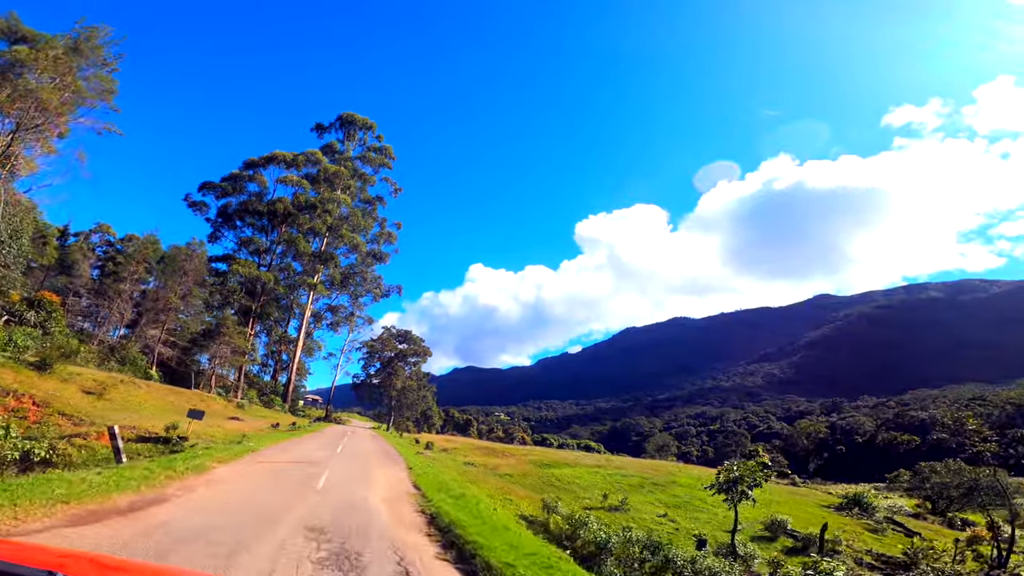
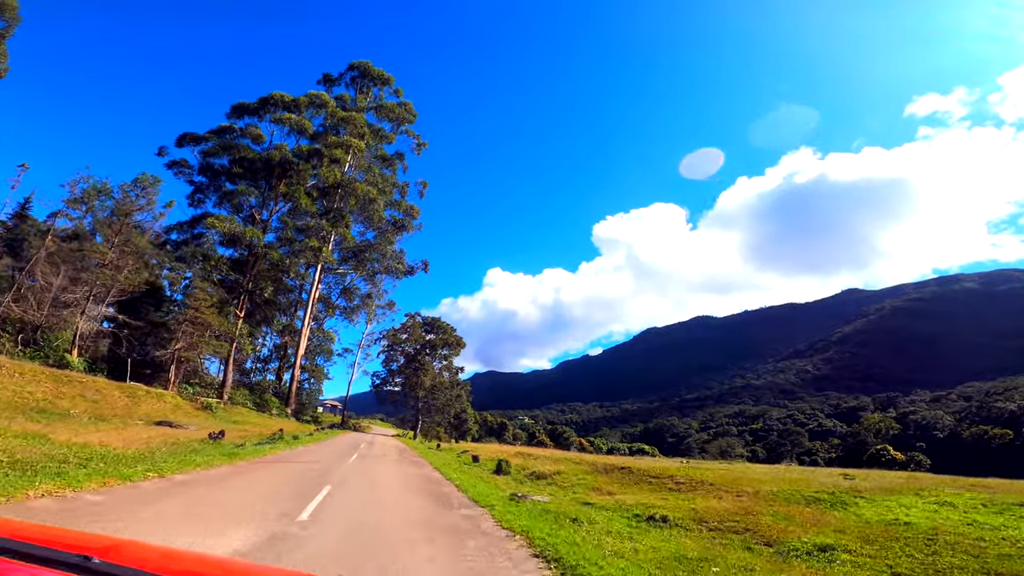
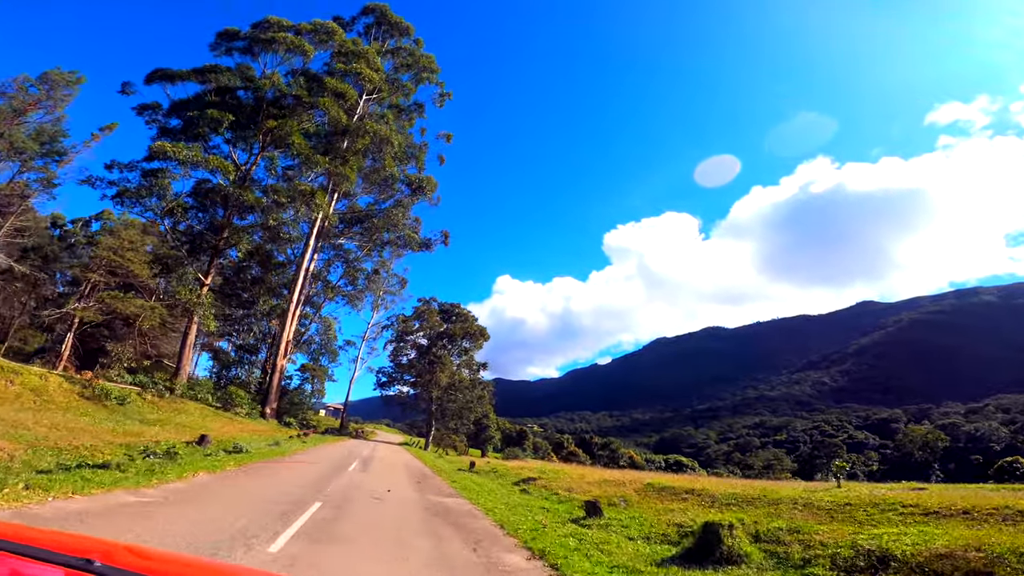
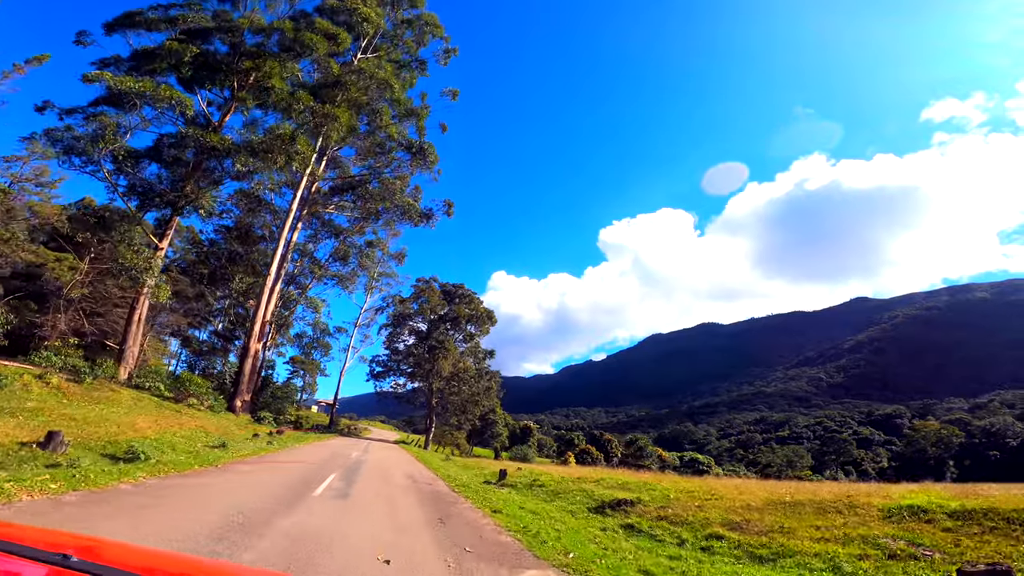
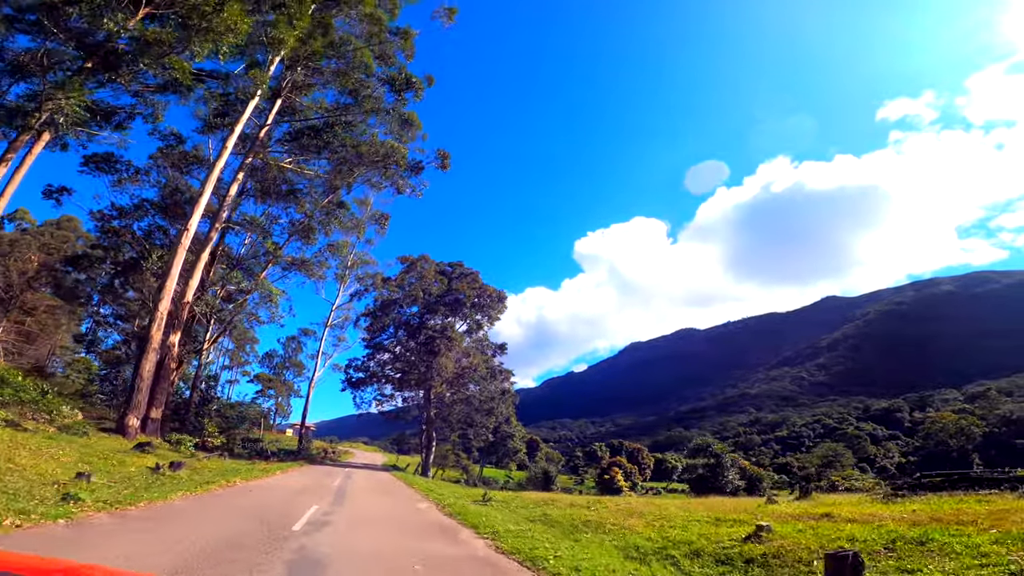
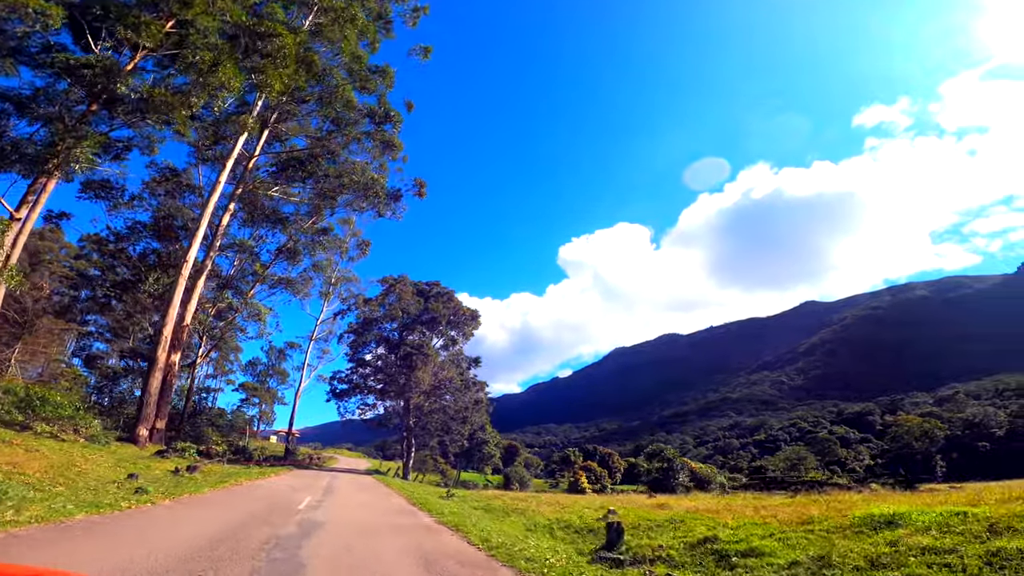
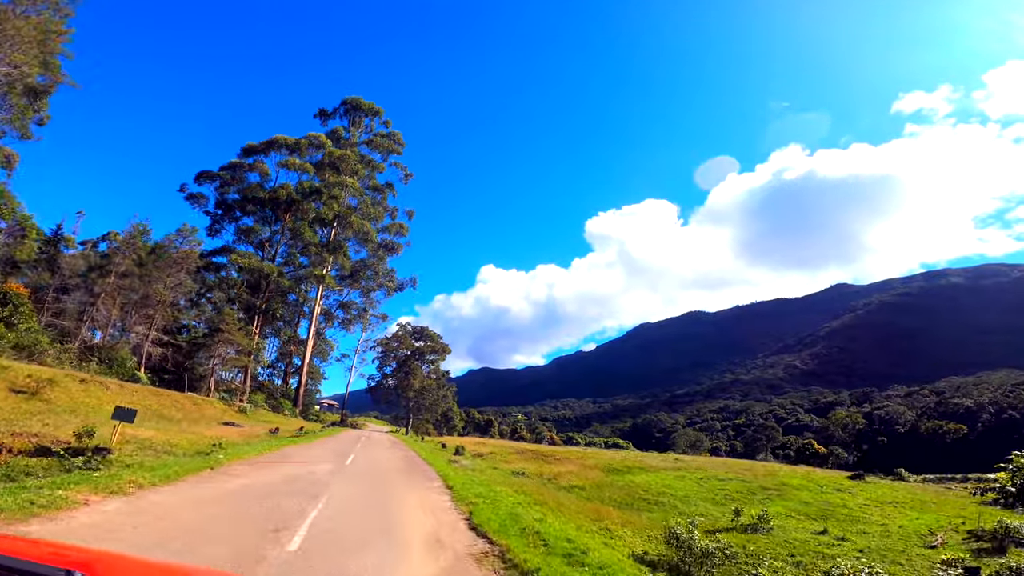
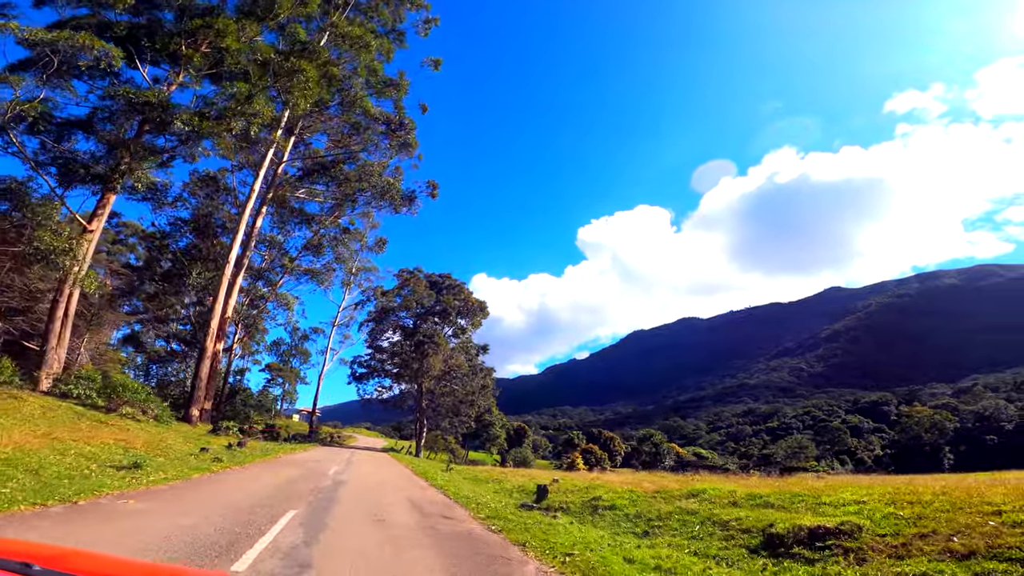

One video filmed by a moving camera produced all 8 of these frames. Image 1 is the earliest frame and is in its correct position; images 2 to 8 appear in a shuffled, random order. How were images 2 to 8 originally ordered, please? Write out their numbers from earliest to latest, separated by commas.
7, 2, 3, 4, 8, 6, 5
